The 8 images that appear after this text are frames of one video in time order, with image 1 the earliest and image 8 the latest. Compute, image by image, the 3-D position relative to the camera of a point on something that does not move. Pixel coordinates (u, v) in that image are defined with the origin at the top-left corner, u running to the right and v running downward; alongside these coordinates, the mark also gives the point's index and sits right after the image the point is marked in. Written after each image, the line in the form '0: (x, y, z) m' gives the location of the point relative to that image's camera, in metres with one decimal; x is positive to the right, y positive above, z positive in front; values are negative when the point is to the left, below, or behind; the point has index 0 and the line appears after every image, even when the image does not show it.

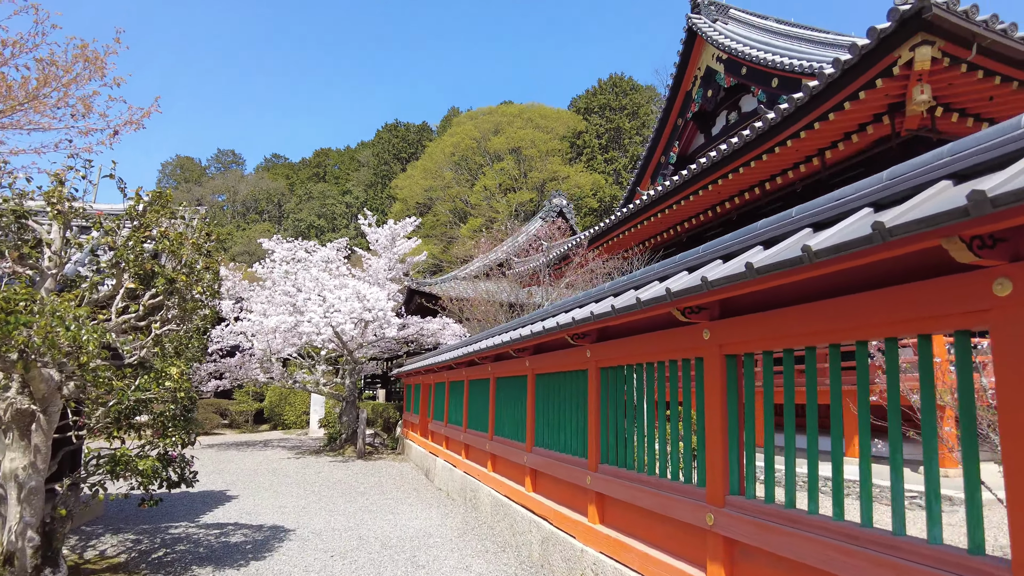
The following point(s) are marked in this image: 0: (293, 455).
0: (-3.6, -2.8, +11.1) m
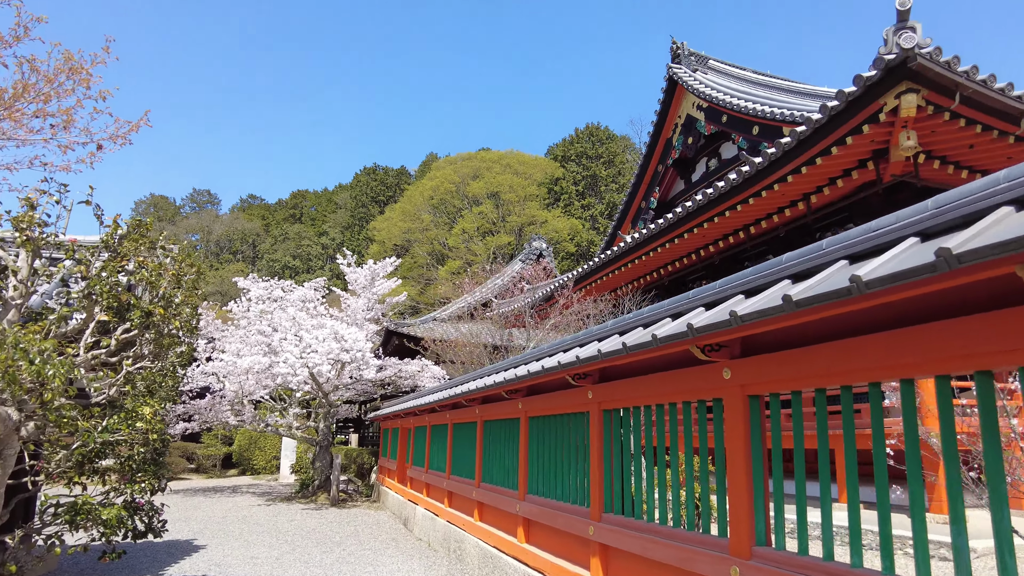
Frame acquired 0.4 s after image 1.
0: (-3.9, -3.4, +10.6) m
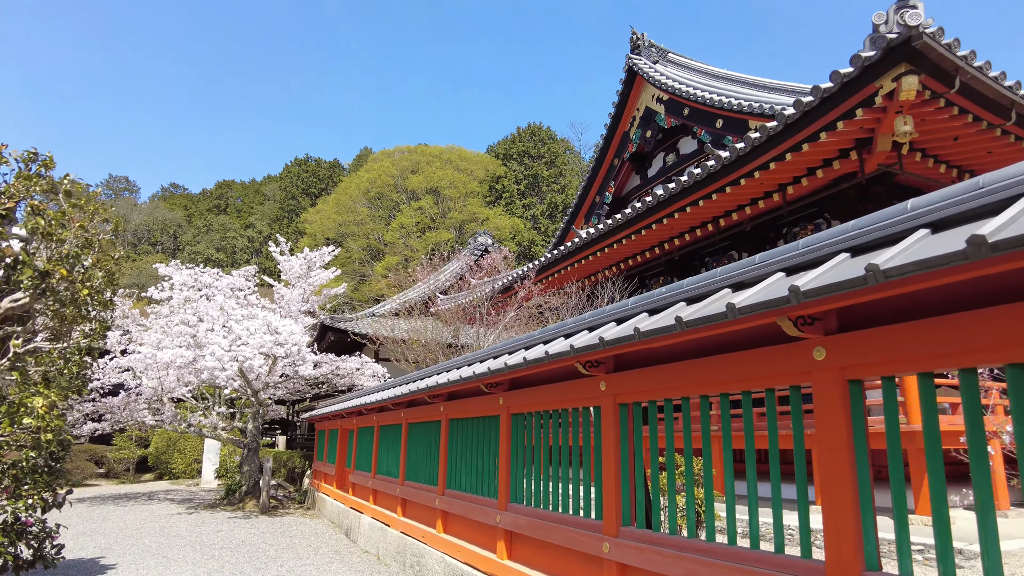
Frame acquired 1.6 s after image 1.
0: (-4.7, -3.2, +9.6) m
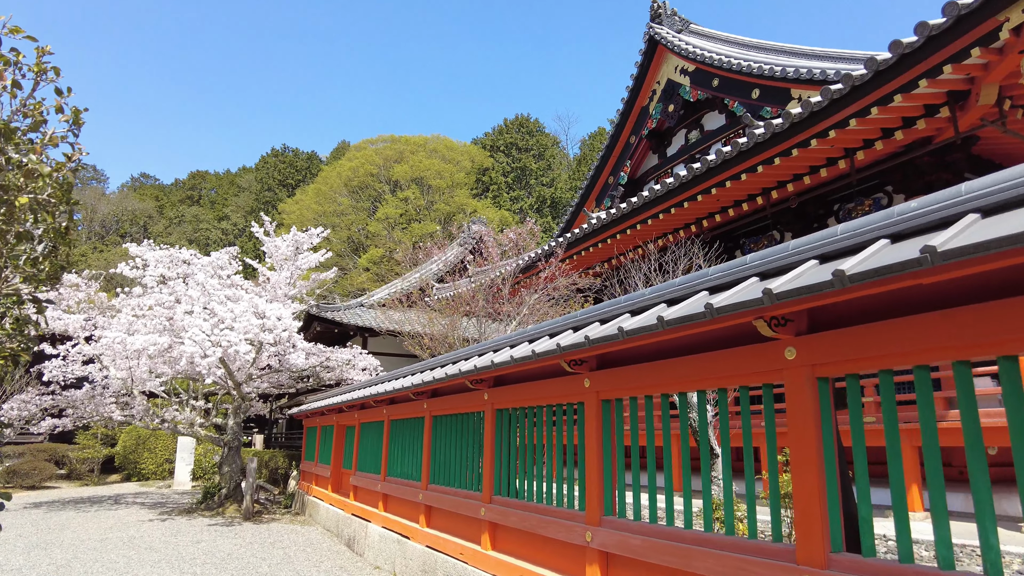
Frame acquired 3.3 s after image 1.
0: (-4.6, -2.9, +8.6) m
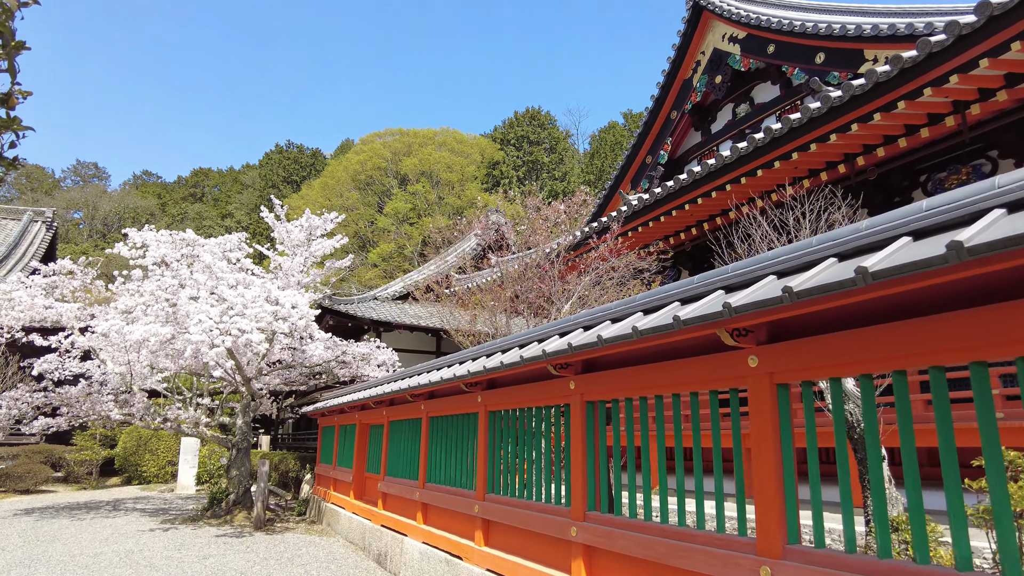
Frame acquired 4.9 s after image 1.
0: (-4.1, -2.8, +7.8) m
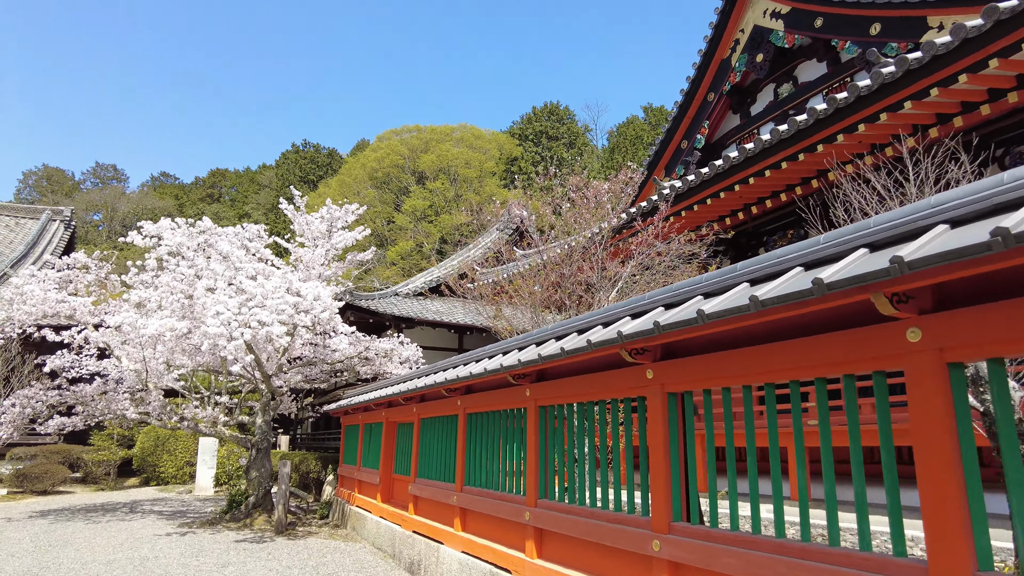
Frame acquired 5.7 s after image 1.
0: (-3.8, -2.7, +7.4) m
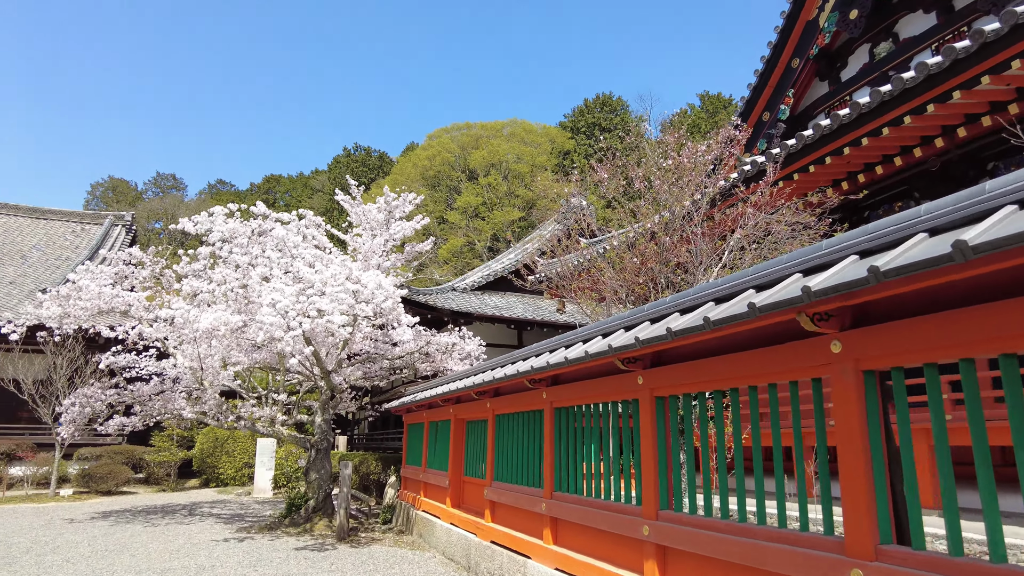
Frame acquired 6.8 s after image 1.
0: (-3.0, -2.6, +7.1) m
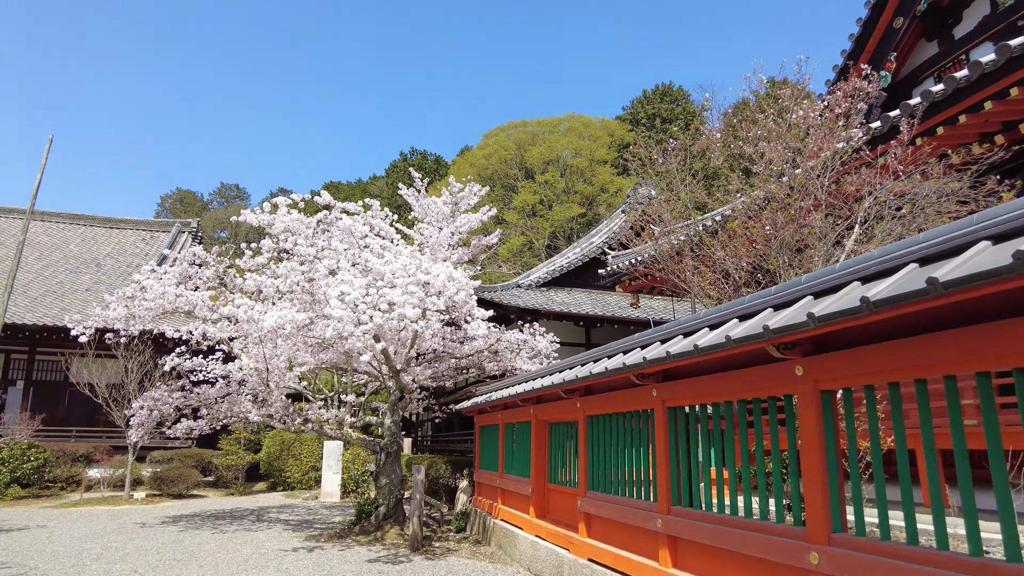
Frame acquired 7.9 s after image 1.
0: (-2.1, -2.6, +6.8) m
